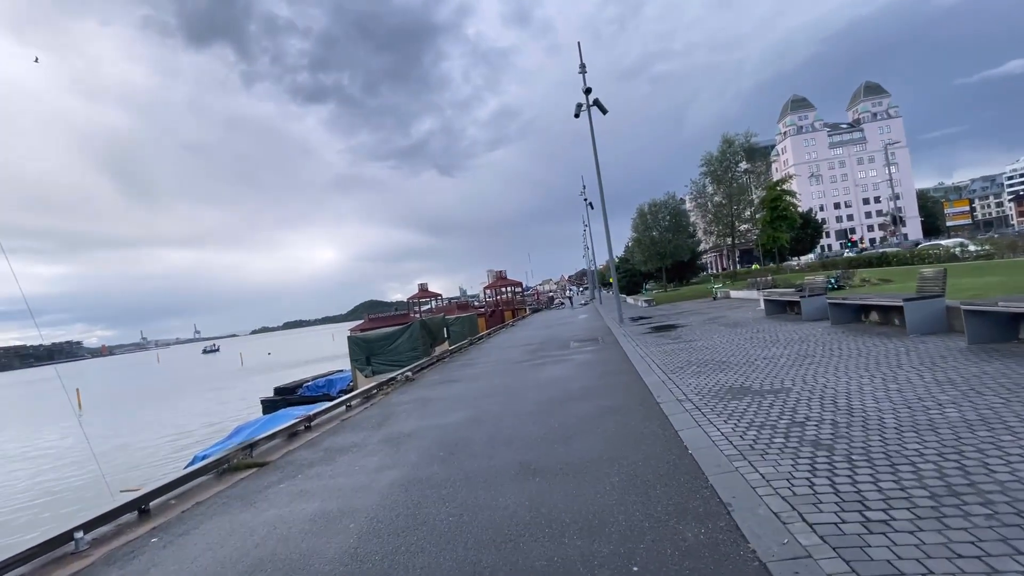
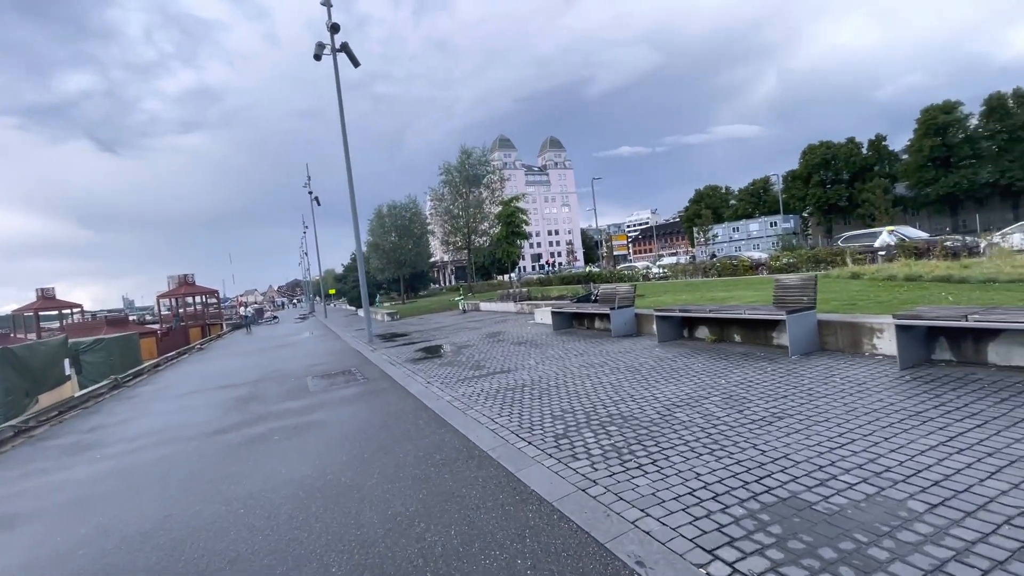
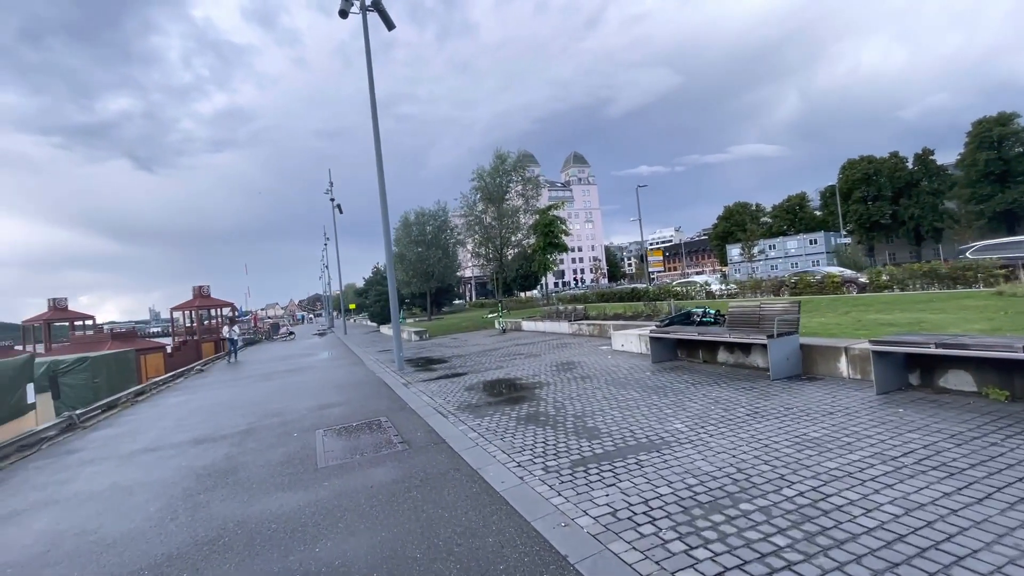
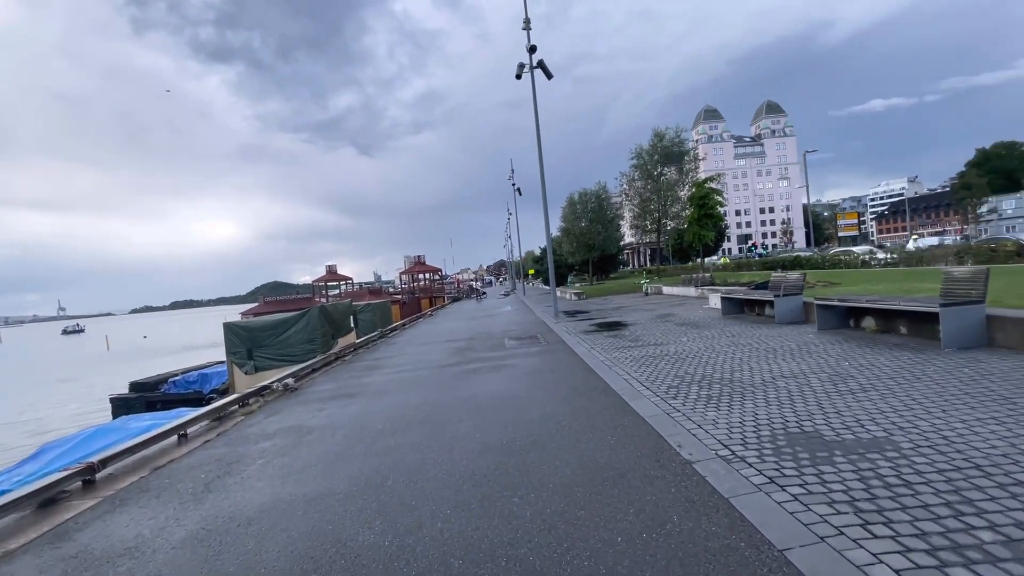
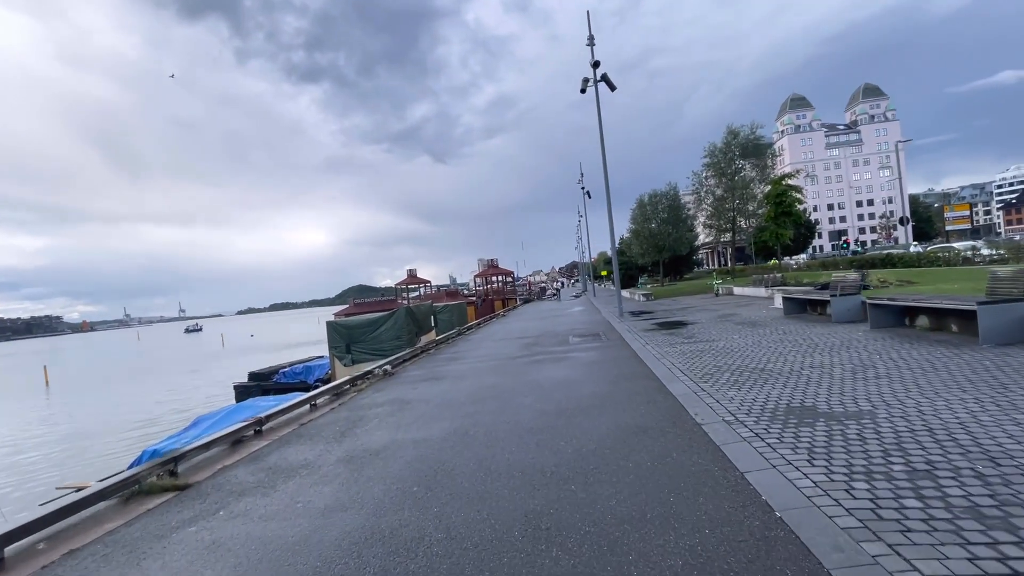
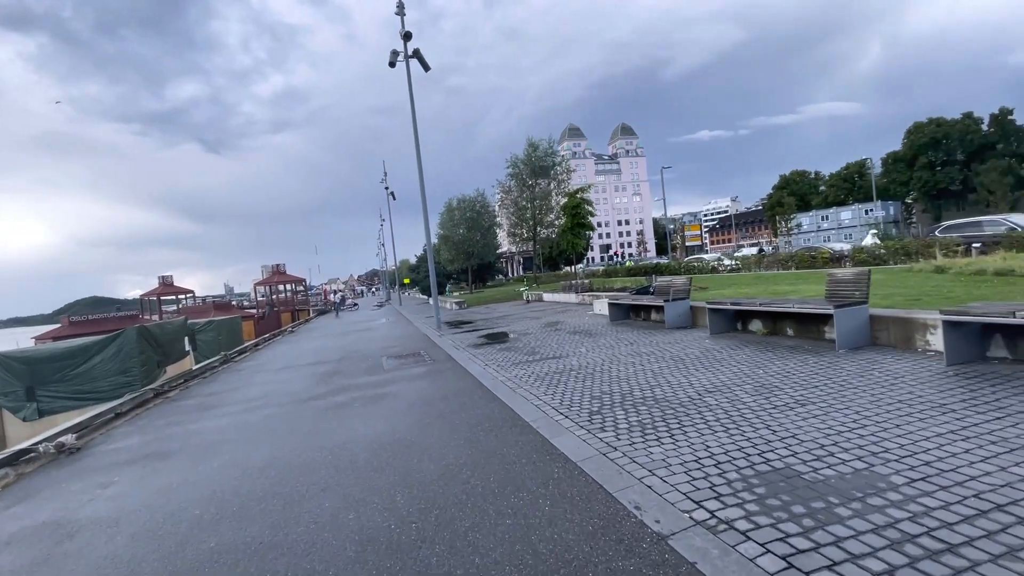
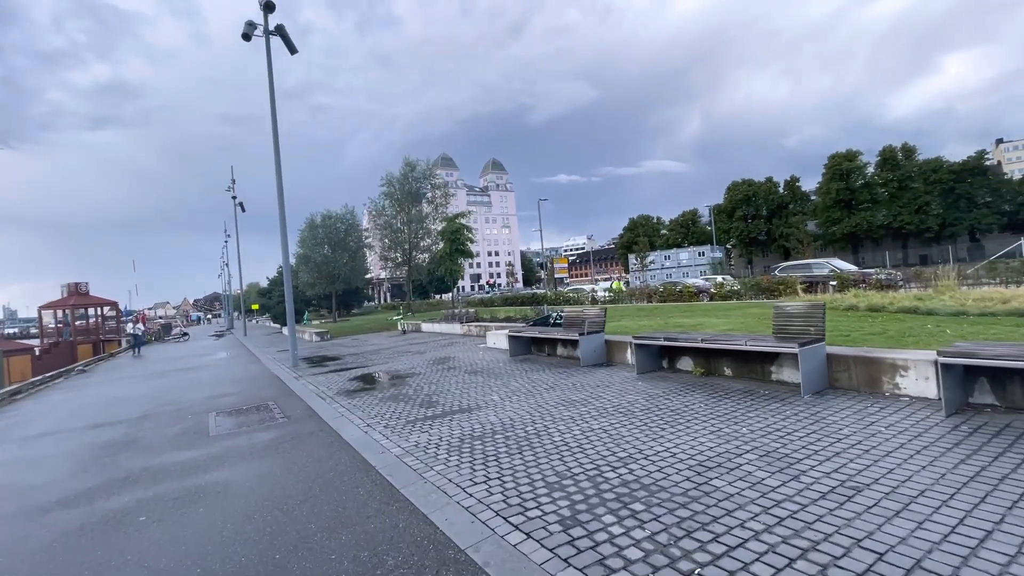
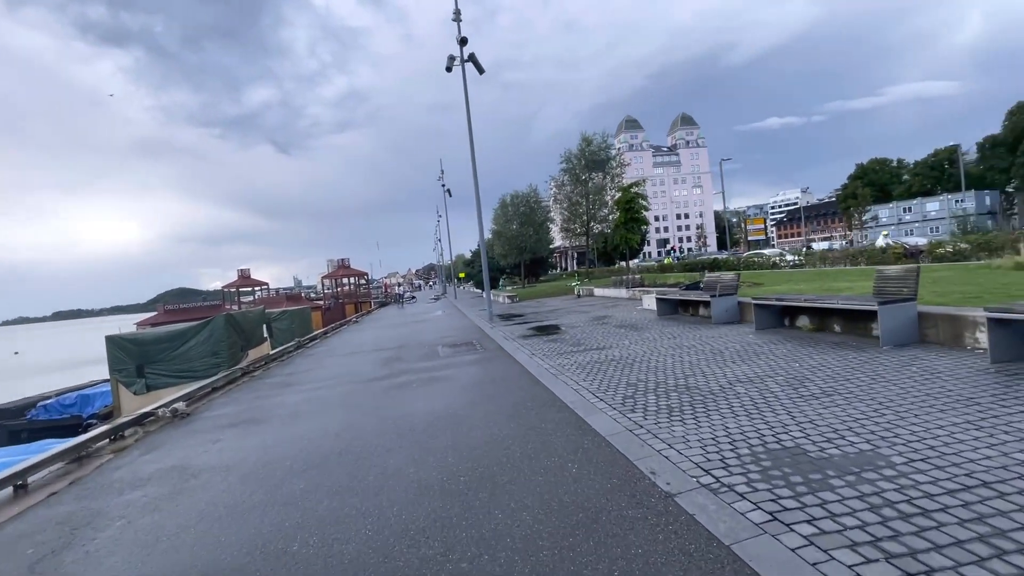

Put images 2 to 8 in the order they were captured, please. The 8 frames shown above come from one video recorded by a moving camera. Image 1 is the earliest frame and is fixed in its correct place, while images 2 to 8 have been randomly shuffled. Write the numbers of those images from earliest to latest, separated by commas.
5, 4, 8, 6, 2, 7, 3
